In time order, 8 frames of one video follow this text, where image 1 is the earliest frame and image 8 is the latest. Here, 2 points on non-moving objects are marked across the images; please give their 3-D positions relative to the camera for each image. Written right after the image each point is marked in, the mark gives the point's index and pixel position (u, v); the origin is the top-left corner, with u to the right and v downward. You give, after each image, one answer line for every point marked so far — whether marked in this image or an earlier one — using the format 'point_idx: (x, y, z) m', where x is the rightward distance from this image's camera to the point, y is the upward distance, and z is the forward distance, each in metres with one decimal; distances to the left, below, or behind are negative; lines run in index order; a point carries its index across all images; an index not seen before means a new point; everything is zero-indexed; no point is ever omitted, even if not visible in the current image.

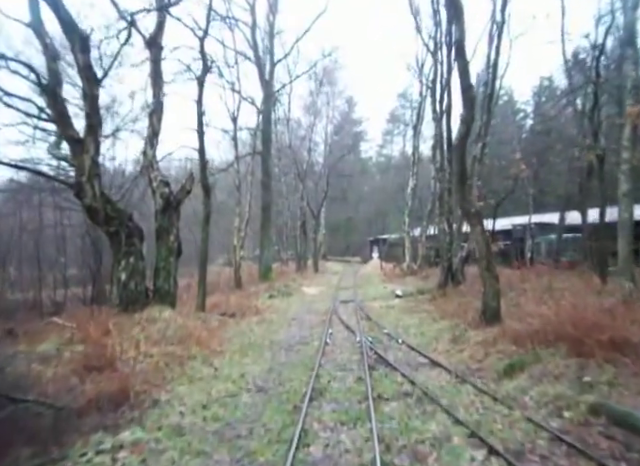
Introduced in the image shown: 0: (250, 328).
0: (-2.2, -3.0, +13.5) m
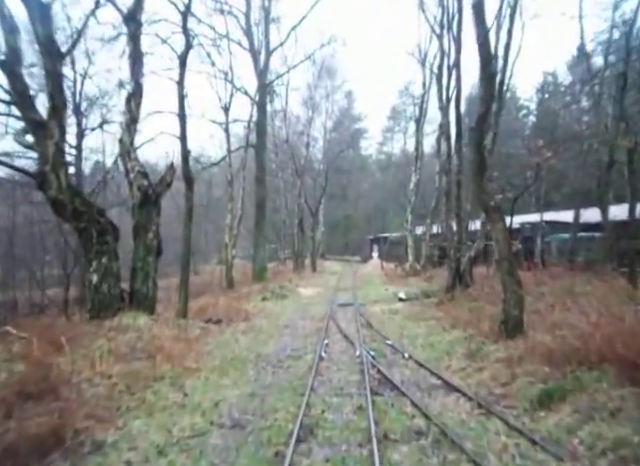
0: (-2.3, -2.9, +11.9) m
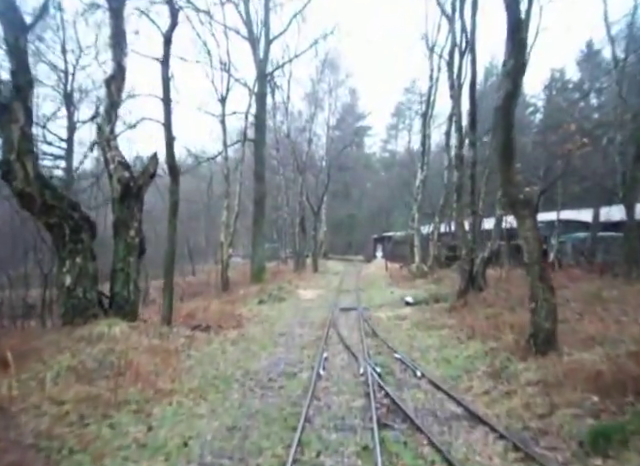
0: (-2.4, -2.9, +10.5) m
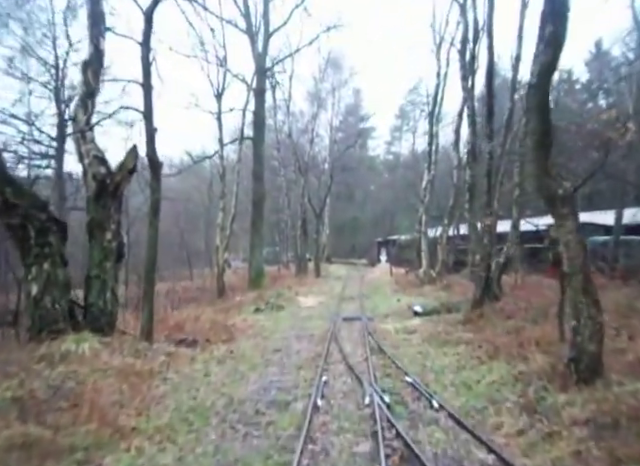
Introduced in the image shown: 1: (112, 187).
0: (-2.4, -2.9, +9.1) m
1: (-5.5, +1.2, +11.3) m
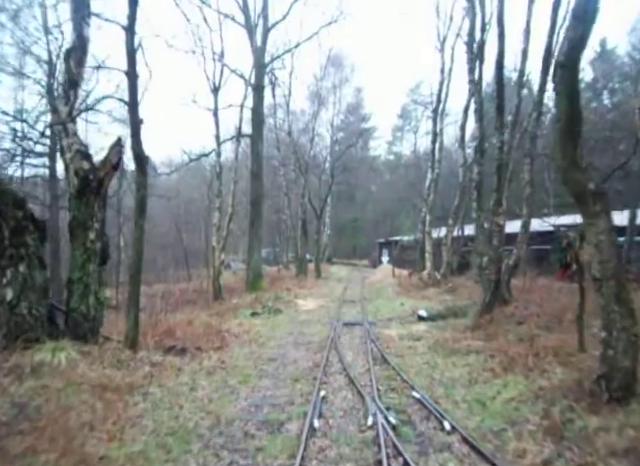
0: (-2.4, -2.9, +8.3) m
1: (-5.5, +1.2, +10.5) m
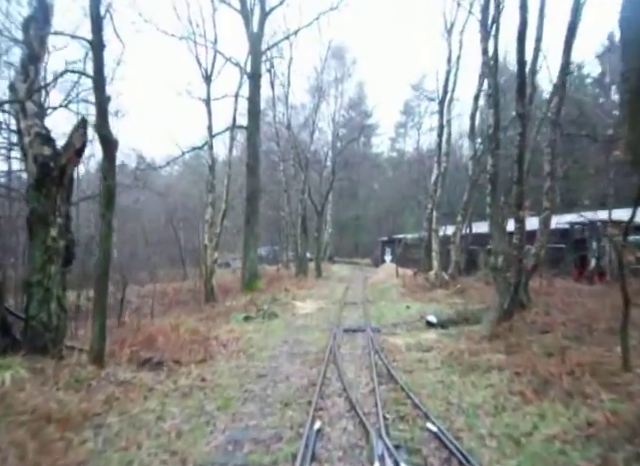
0: (-2.5, -2.8, +6.9) m
1: (-5.6, +1.3, +9.1) m
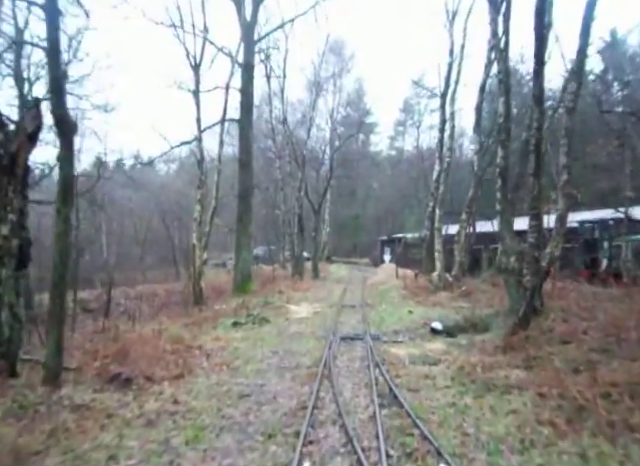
0: (-2.7, -2.8, +5.7) m
1: (-5.7, +1.3, +7.9) m
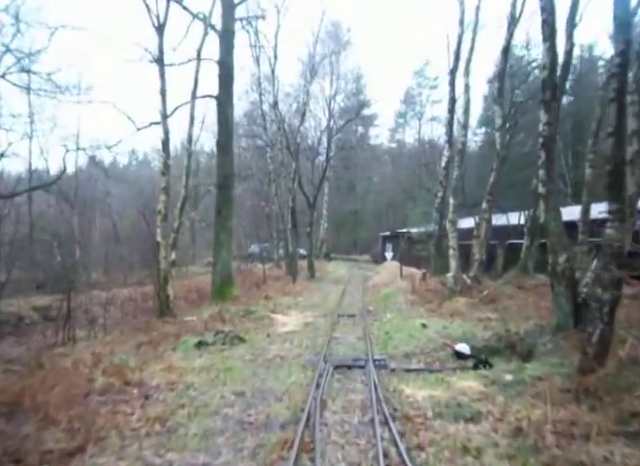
0: (-3.0, -2.7, +2.4) m
1: (-6.0, +1.4, +4.6) m
